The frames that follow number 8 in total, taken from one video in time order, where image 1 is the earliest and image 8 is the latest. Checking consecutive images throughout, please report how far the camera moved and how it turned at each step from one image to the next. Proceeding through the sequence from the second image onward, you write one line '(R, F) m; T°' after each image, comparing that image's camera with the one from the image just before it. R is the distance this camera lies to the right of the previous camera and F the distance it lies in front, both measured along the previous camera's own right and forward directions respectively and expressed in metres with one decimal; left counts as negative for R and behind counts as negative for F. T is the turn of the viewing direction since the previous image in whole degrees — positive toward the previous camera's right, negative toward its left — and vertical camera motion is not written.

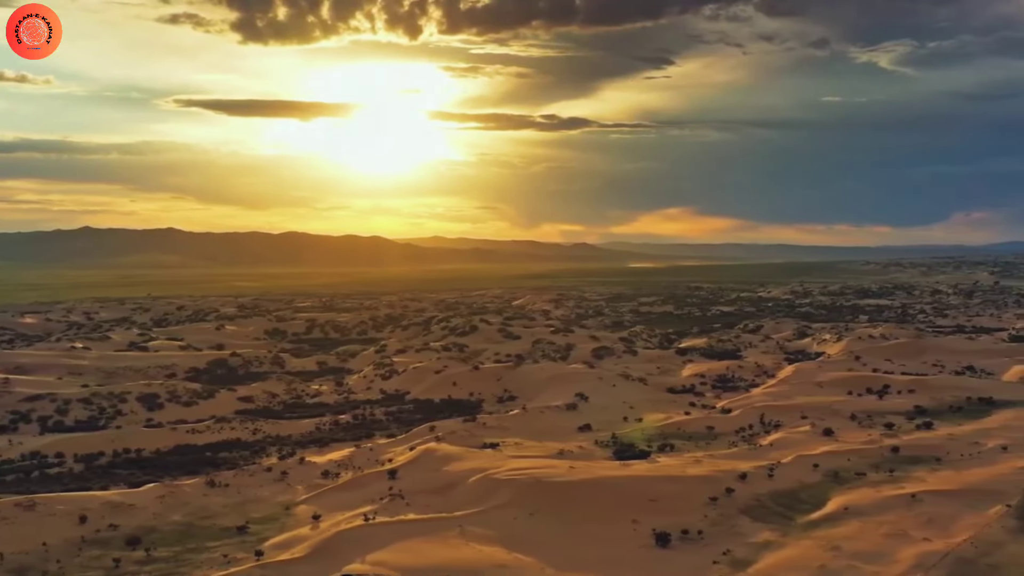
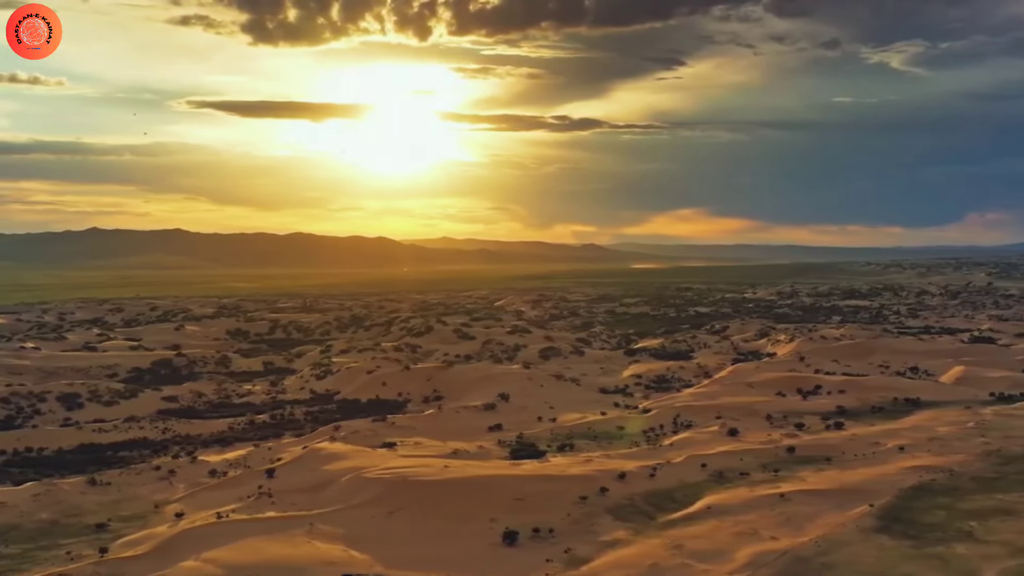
(+2.2, -0.2) m; -1°
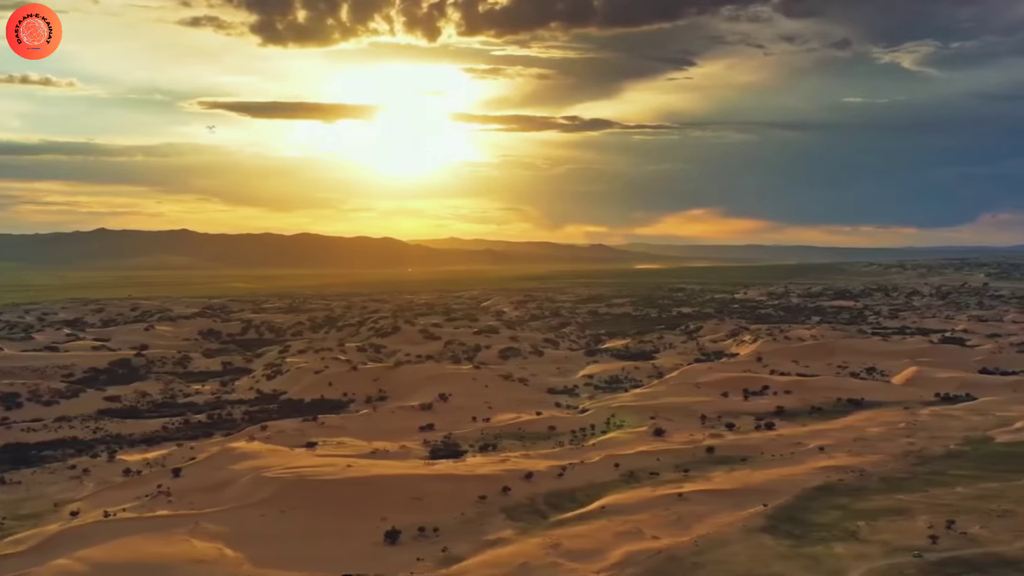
(+1.7, -0.1) m; -1°
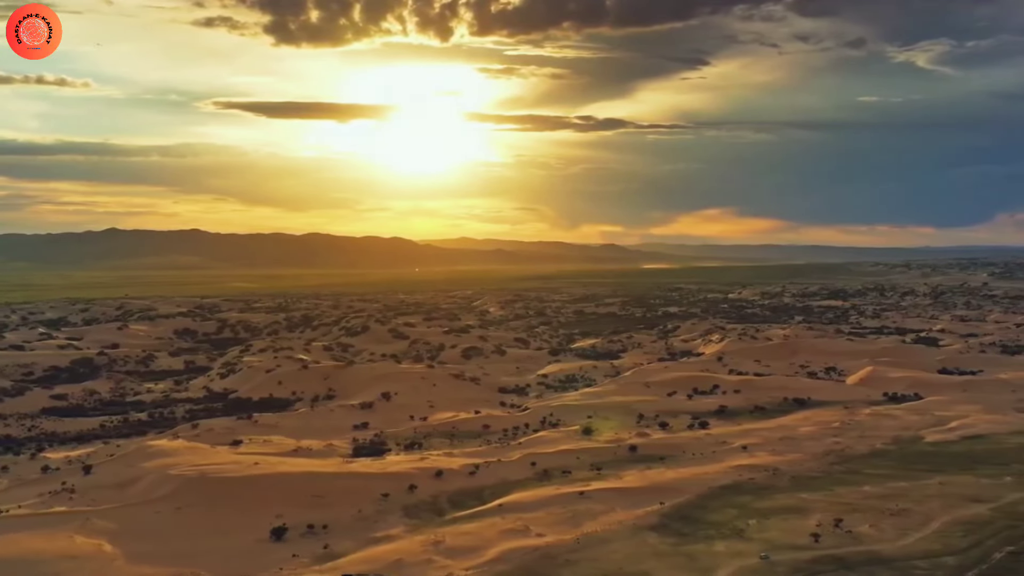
(+1.7, -0.1) m; -1°
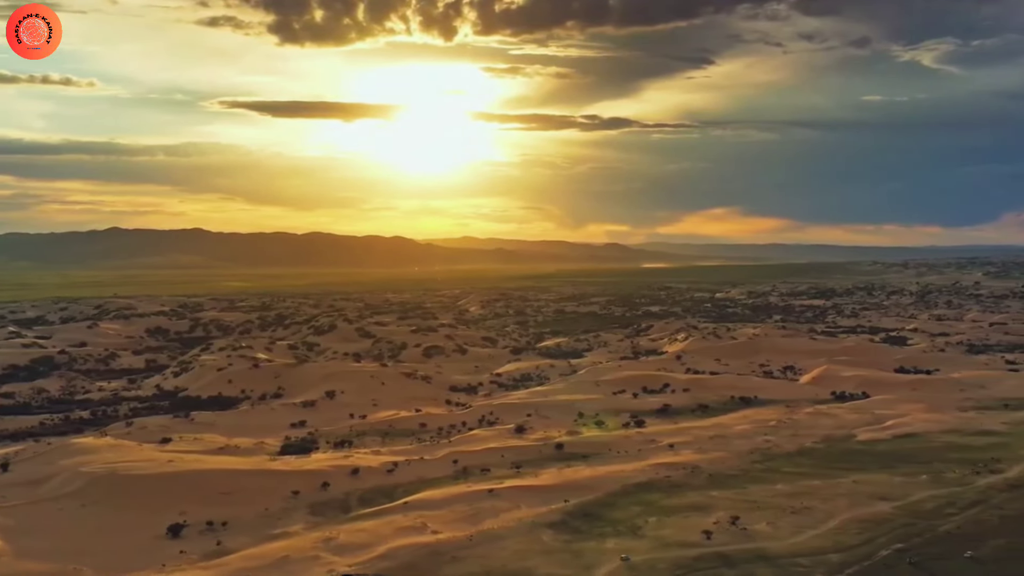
(+1.5, -0.1) m; 0°
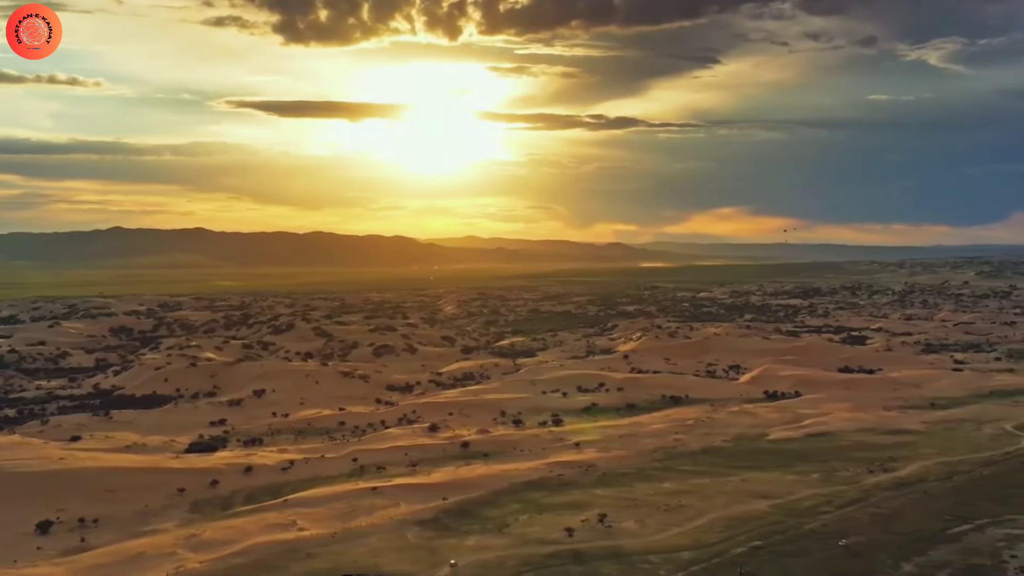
(+1.9, -0.2) m; 0°
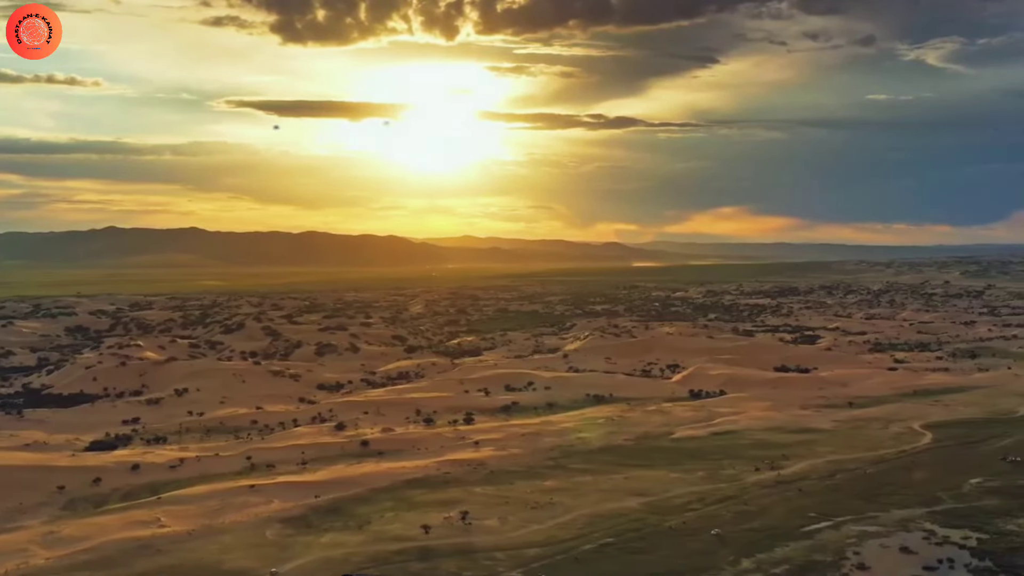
(+2.0, -0.2) m; 0°
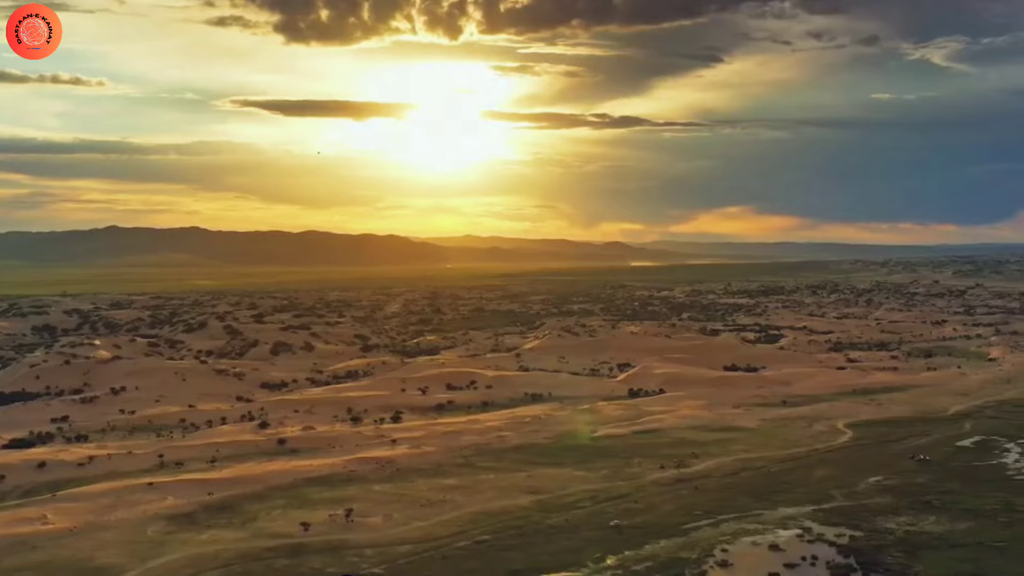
(+1.7, -0.1) m; 0°
